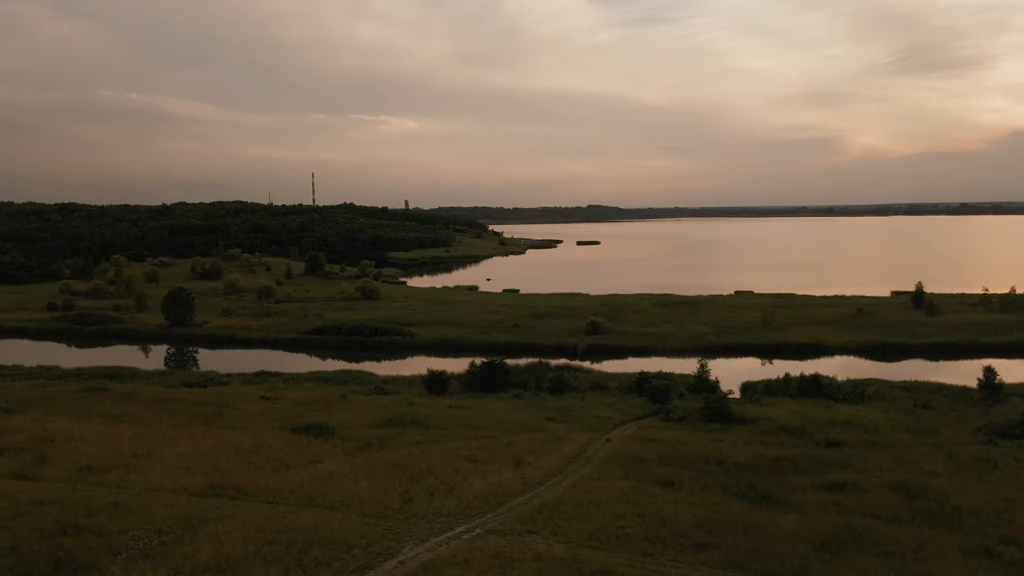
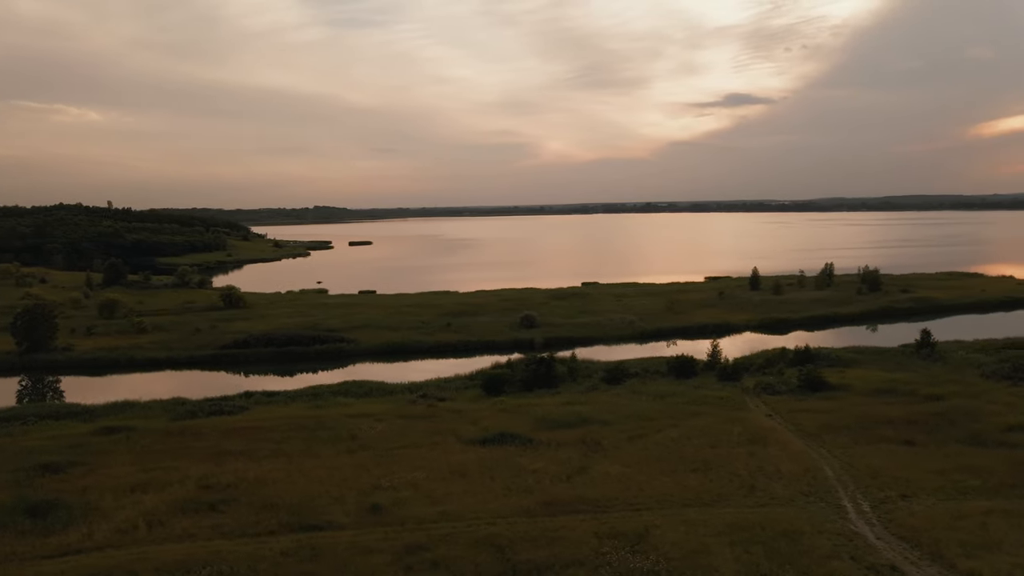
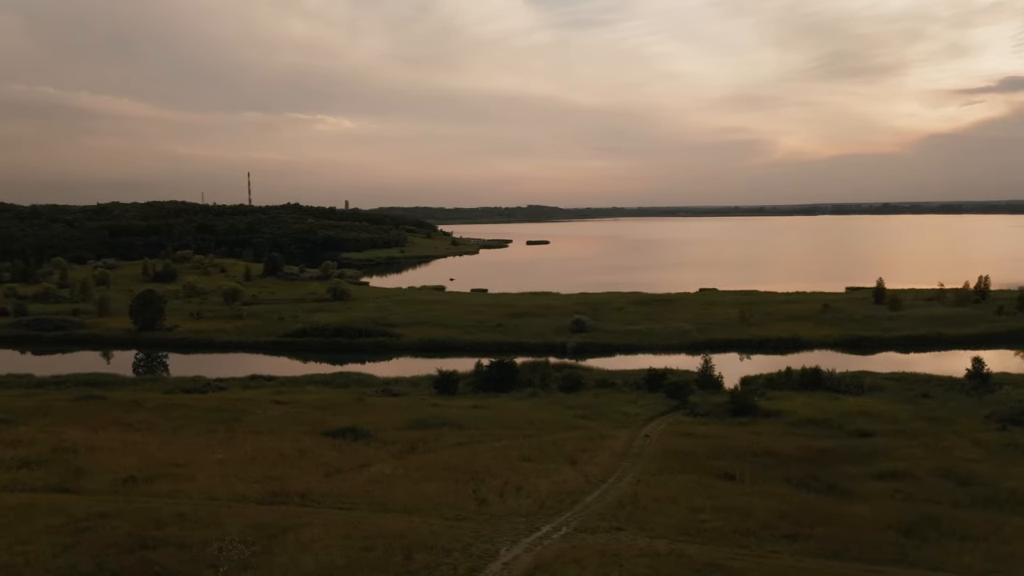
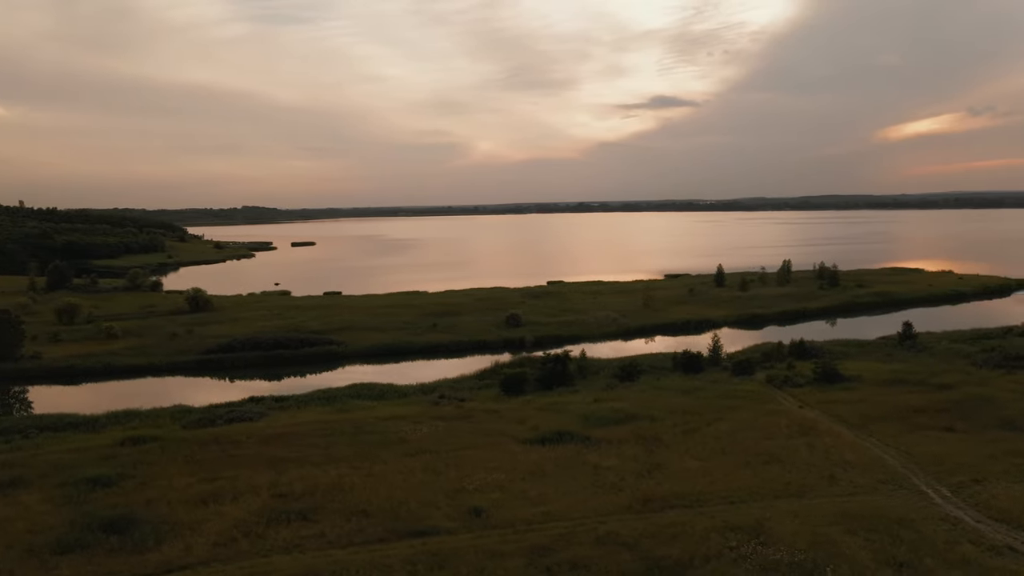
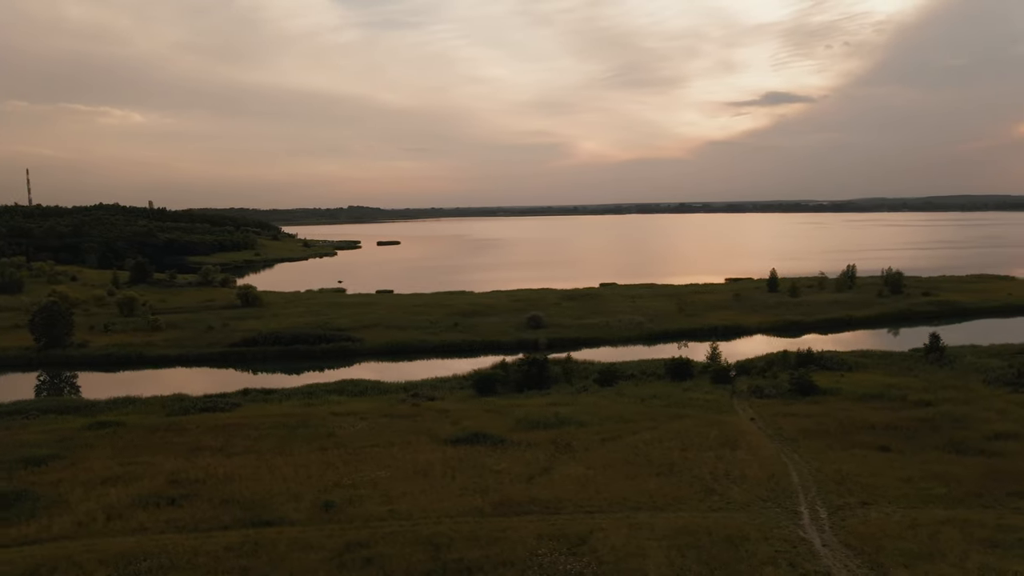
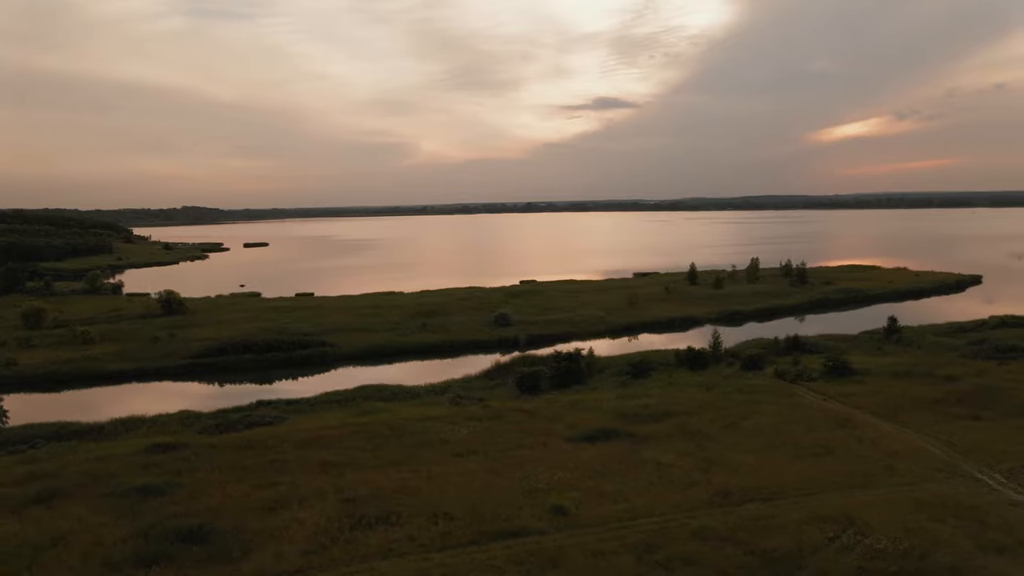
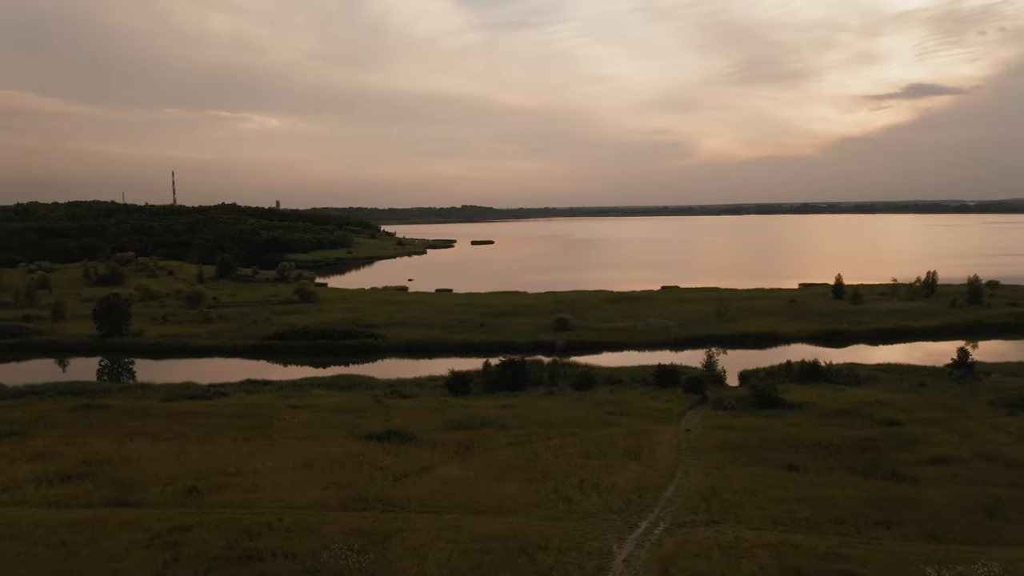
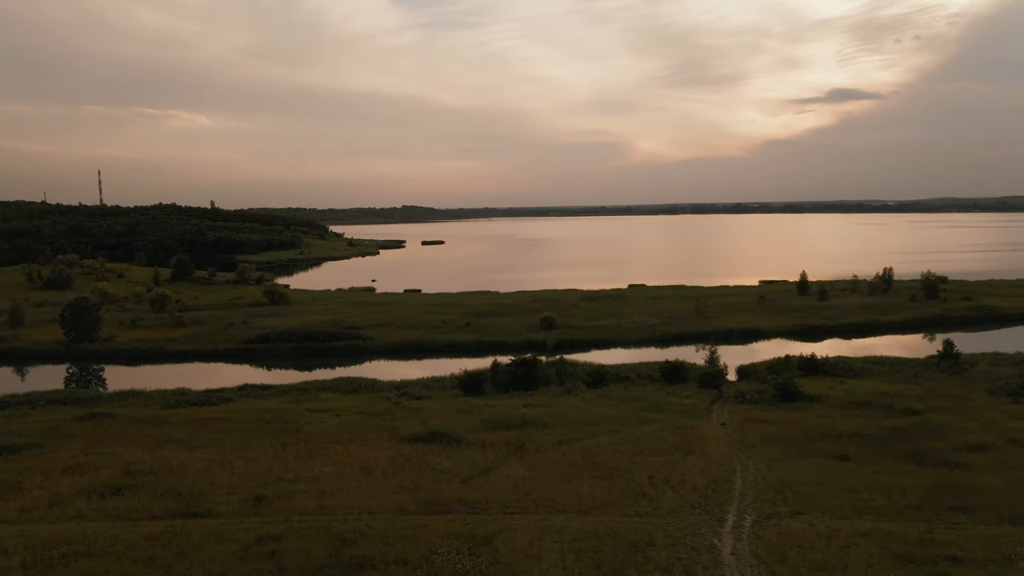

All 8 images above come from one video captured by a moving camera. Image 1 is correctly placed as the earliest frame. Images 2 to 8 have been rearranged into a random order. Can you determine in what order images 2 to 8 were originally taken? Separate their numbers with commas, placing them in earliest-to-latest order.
3, 7, 8, 5, 2, 4, 6
